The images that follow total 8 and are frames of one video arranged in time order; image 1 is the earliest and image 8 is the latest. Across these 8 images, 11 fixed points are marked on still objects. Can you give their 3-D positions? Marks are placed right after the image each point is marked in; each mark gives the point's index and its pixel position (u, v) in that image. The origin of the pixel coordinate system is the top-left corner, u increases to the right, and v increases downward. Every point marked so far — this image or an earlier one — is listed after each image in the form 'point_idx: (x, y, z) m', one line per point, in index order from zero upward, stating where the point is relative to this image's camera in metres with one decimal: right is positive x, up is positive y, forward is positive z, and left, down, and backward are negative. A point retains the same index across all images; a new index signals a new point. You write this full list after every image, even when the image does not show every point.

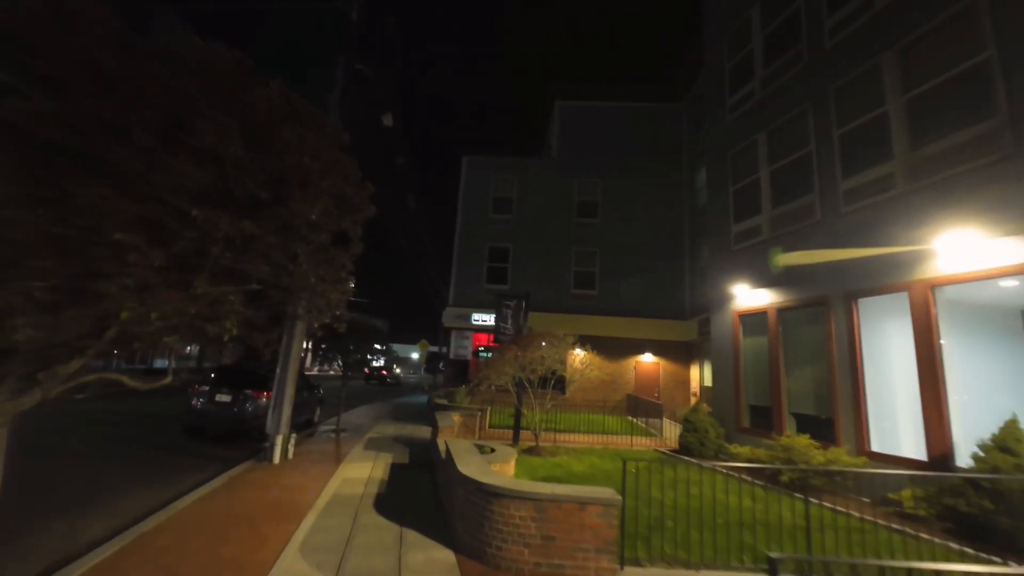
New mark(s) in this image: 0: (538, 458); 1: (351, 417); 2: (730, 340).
0: (+0.6, -4.0, +10.1) m
1: (-6.1, -4.9, +16.2) m
2: (+5.9, -1.4, +11.5) m
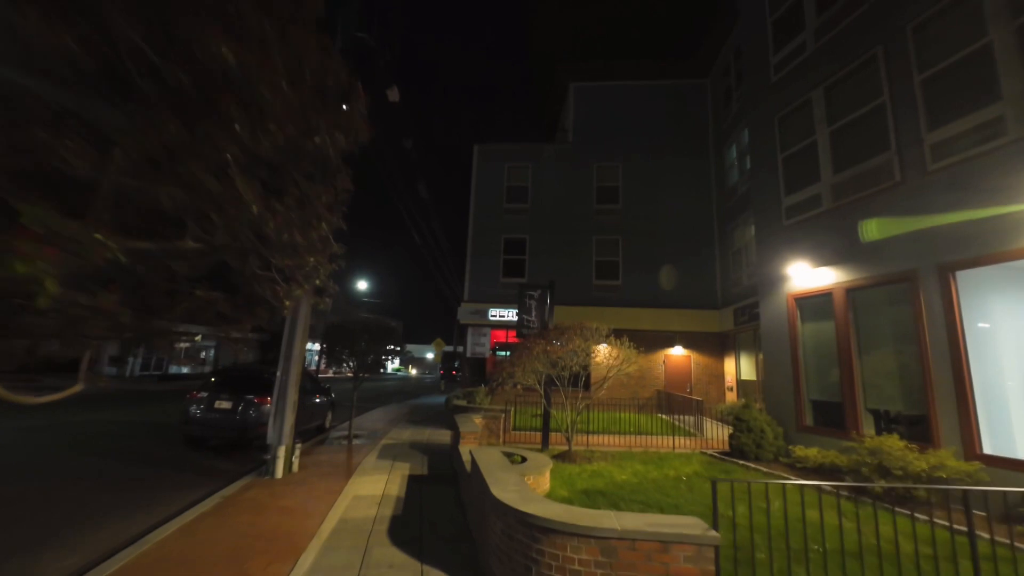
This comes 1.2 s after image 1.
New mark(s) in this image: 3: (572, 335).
0: (+1.3, -3.7, +8.9) m
1: (-5.2, -4.7, +15.2) m
2: (+6.5, -0.9, +10.2) m
3: (+1.4, -1.1, +9.9) m
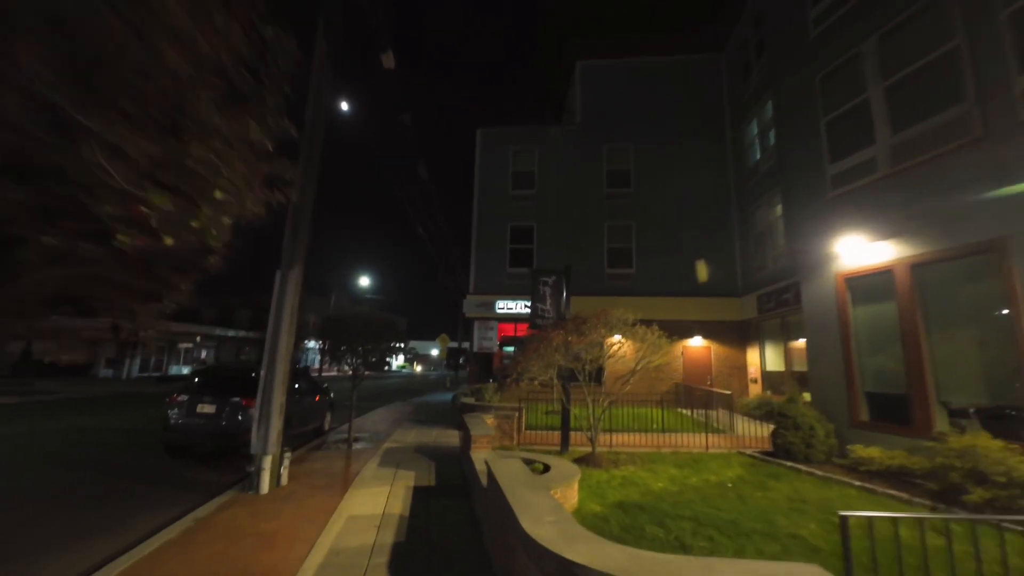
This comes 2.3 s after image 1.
0: (+1.6, -3.4, +7.9) m
1: (-4.8, -4.5, +14.2) m
2: (+6.8, -0.5, +9.1) m
3: (+1.7, -0.7, +8.9) m
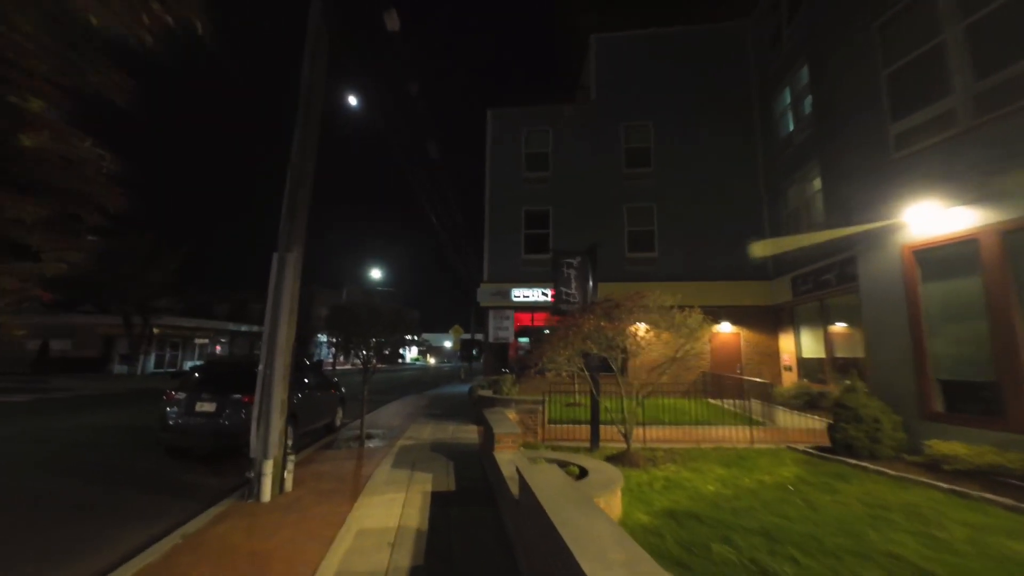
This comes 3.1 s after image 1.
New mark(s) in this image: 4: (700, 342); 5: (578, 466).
0: (+2.1, -3.0, +7.0) m
1: (-4.2, -4.1, +13.5) m
2: (+7.2, 0.0, +8.0) m
3: (+2.2, -0.4, +7.9) m
4: (+3.7, -1.1, +8.5) m
5: (+0.9, -2.5, +6.0) m
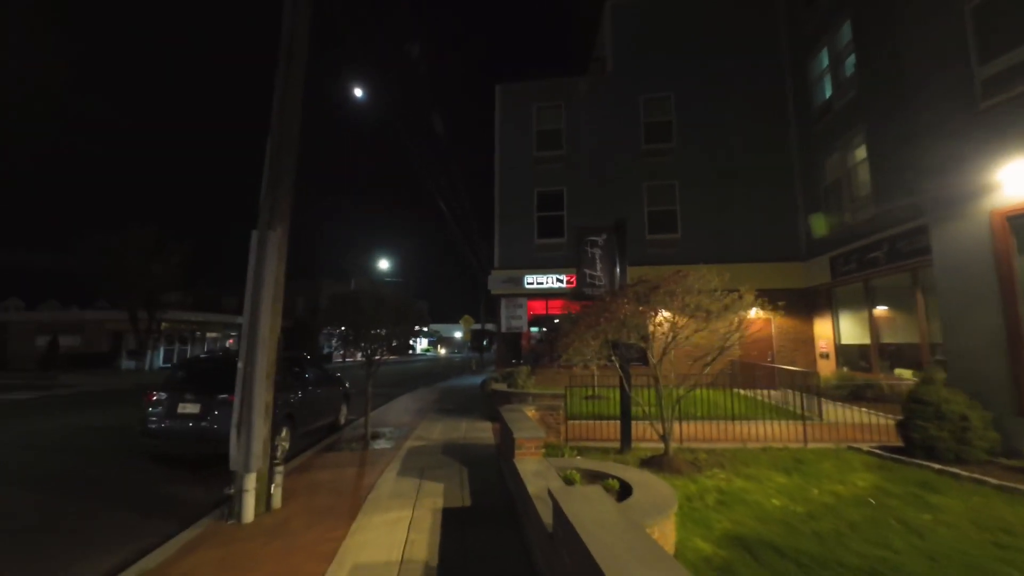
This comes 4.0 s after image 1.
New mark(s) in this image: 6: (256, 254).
0: (+2.4, -2.7, +6.0) m
1: (-3.7, -3.7, +12.6) m
2: (+7.5, +0.4, +6.8) m
3: (+2.5, 0.0, +6.8) m
4: (+4.1, -0.7, +7.4) m
5: (+1.2, -2.2, +5.0) m
6: (-3.4, +0.5, +5.7) m
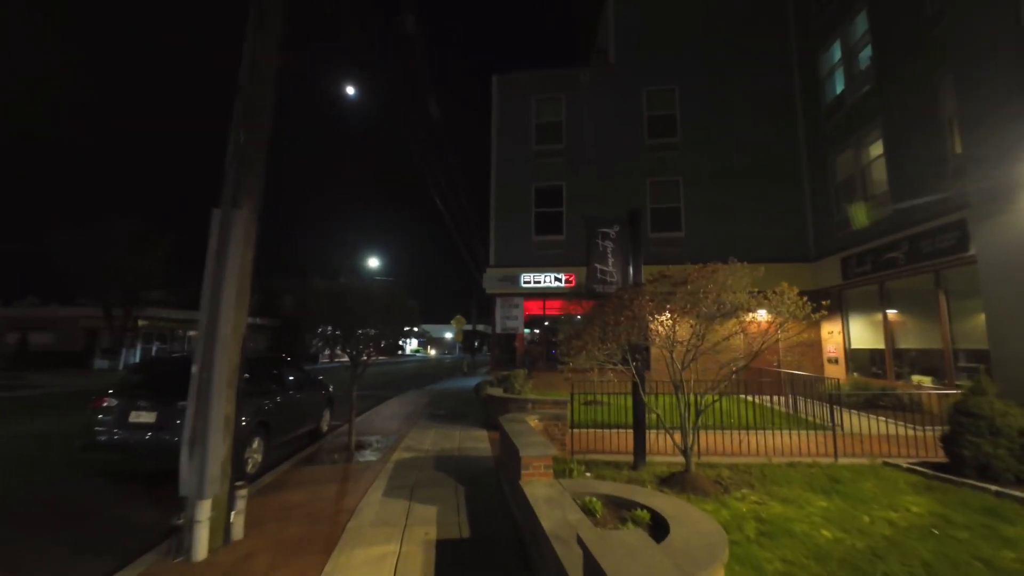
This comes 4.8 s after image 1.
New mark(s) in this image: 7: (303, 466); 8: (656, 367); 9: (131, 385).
0: (+2.5, -2.7, +5.2) m
1: (-3.8, -3.6, +11.7) m
2: (+7.6, +0.4, +6.1) m
3: (+2.5, 0.0, +6.1) m
4: (+4.1, -0.7, +6.6) m
5: (+1.3, -2.2, +4.1) m
6: (-3.3, +0.6, +4.8) m
7: (-3.7, -3.2, +7.6) m
8: (+3.8, -2.0, +10.8) m
9: (-5.9, -1.5, +6.7) m
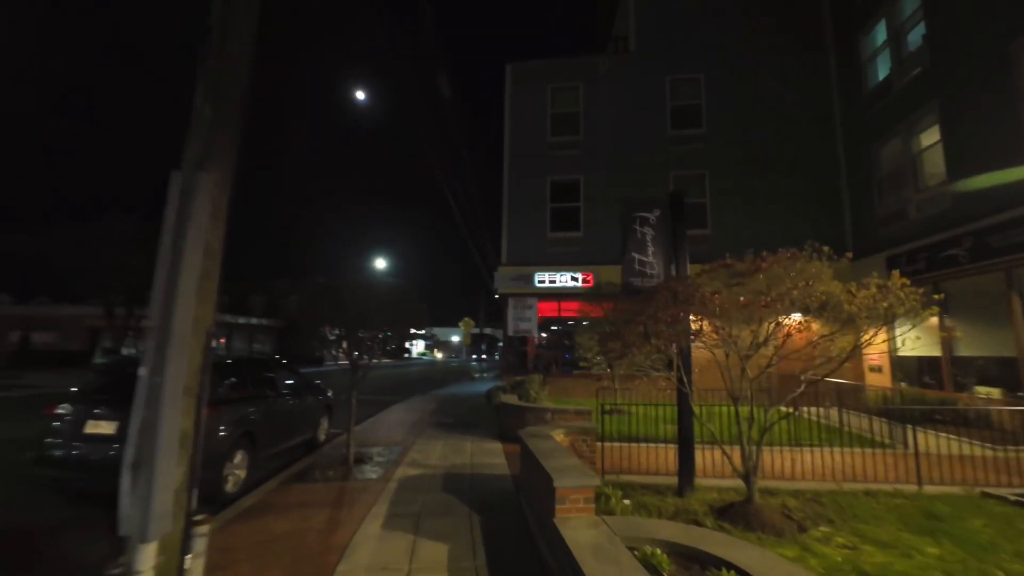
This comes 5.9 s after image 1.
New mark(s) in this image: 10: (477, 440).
0: (+2.8, -2.6, +4.1) m
1: (-3.4, -3.5, +10.7) m
2: (+7.9, +0.4, +5.0) m
3: (+2.9, +0.1, +5.0) m
4: (+4.5, -0.6, +5.5) m
5: (+1.6, -2.0, +3.1) m
6: (-3.0, +0.7, +3.8) m
7: (-3.4, -3.0, +6.6) m
8: (+4.2, -1.9, +9.7) m
9: (-5.6, -1.3, +5.7) m
10: (-0.8, -3.4, +9.7) m
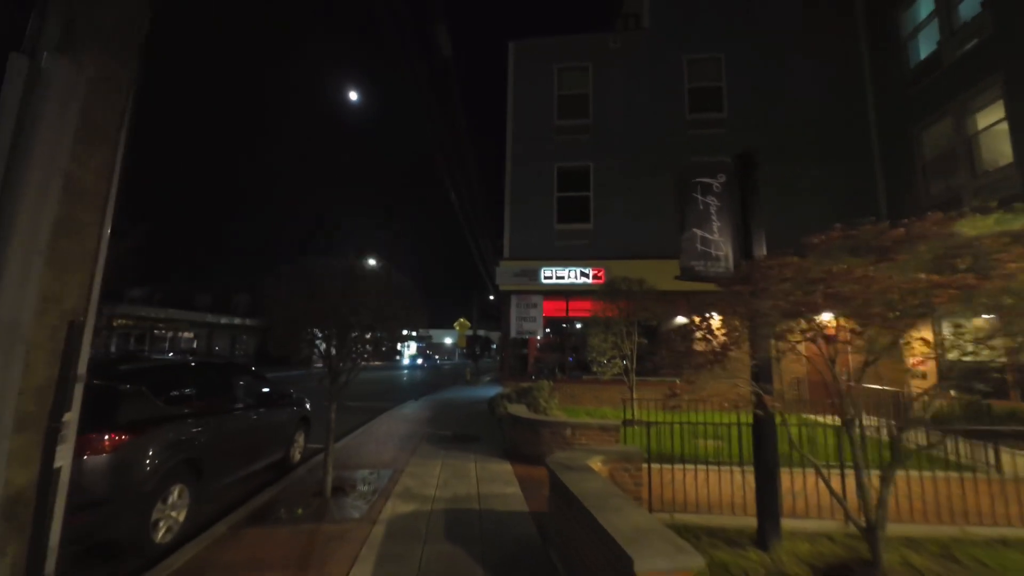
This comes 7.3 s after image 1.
0: (+3.1, -2.4, +2.7) m
1: (-3.2, -3.3, +9.2) m
2: (+8.3, +0.6, +3.7) m
3: (+3.2, +0.3, +3.6) m
4: (+4.8, -0.4, +4.1) m
5: (+1.9, -1.8, +1.6) m
6: (-2.6, +0.9, +2.3) m
7: (-3.1, -2.8, +5.1) m
8: (+4.4, -1.8, +8.3) m
9: (-5.3, -1.1, +4.1) m
10: (-0.6, -3.3, +8.2) m
